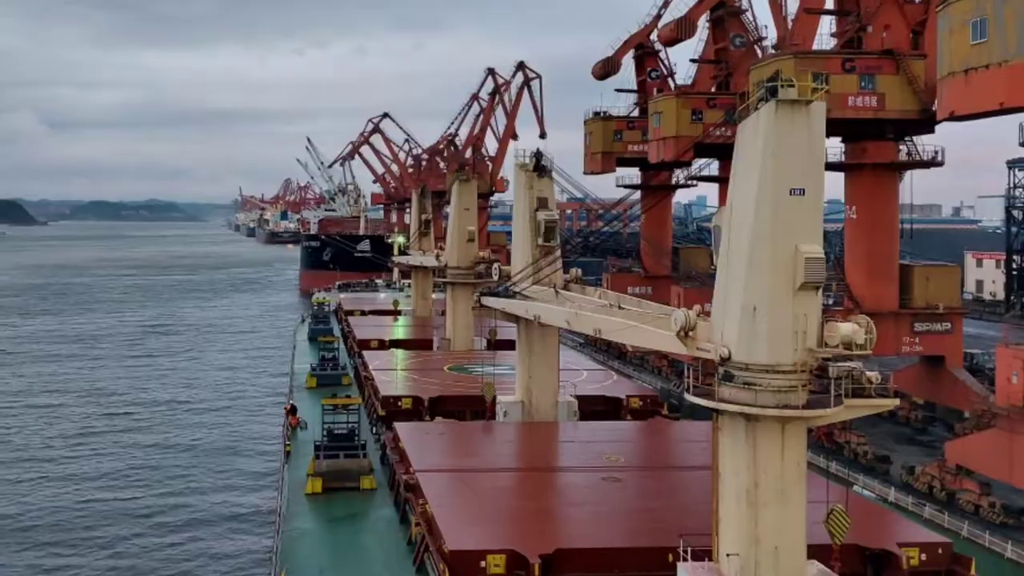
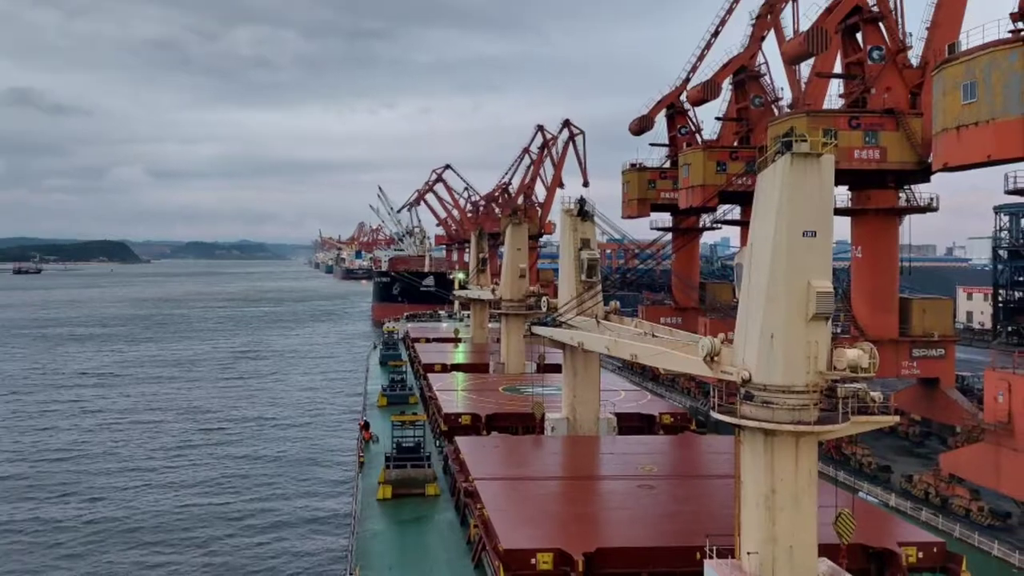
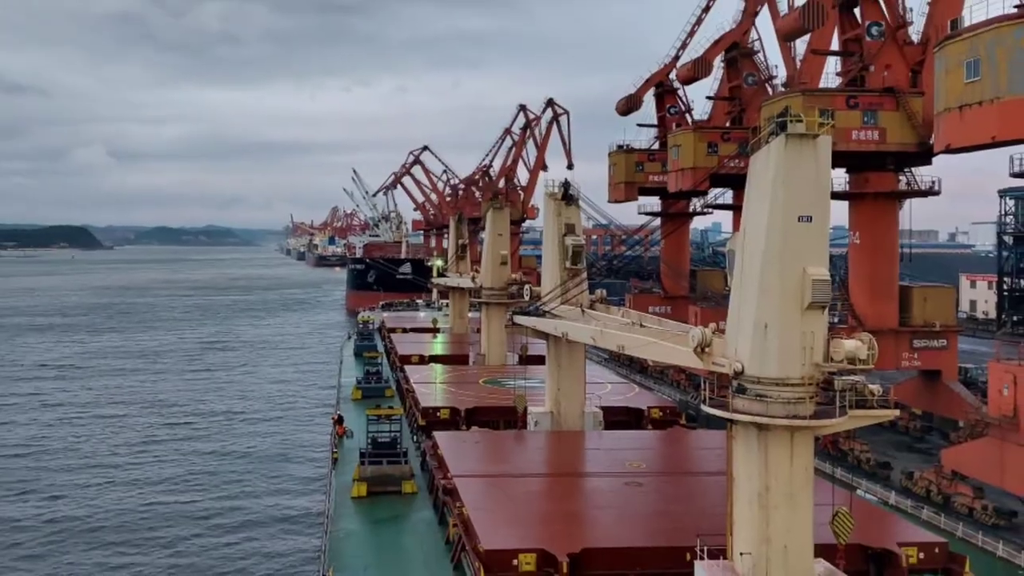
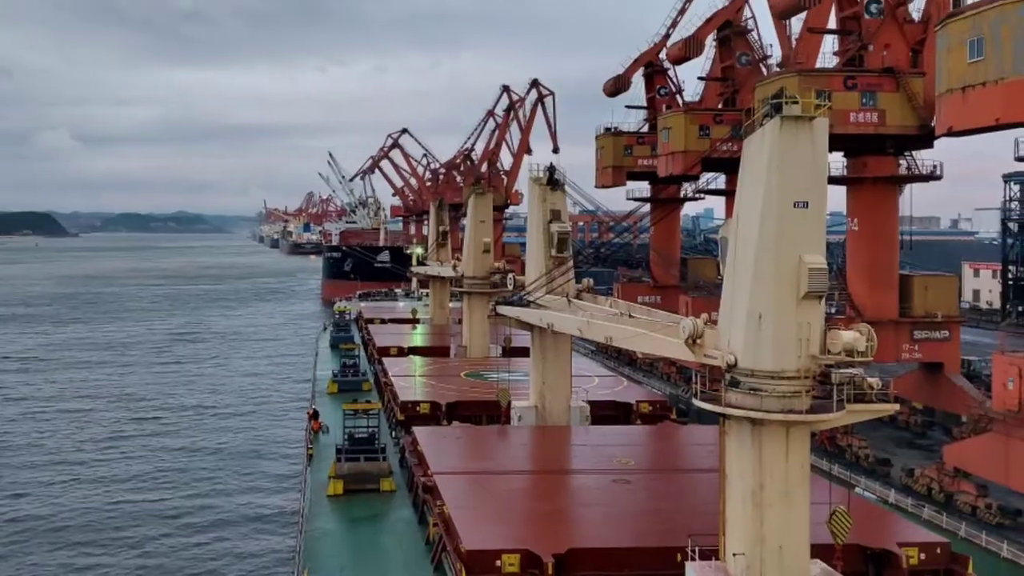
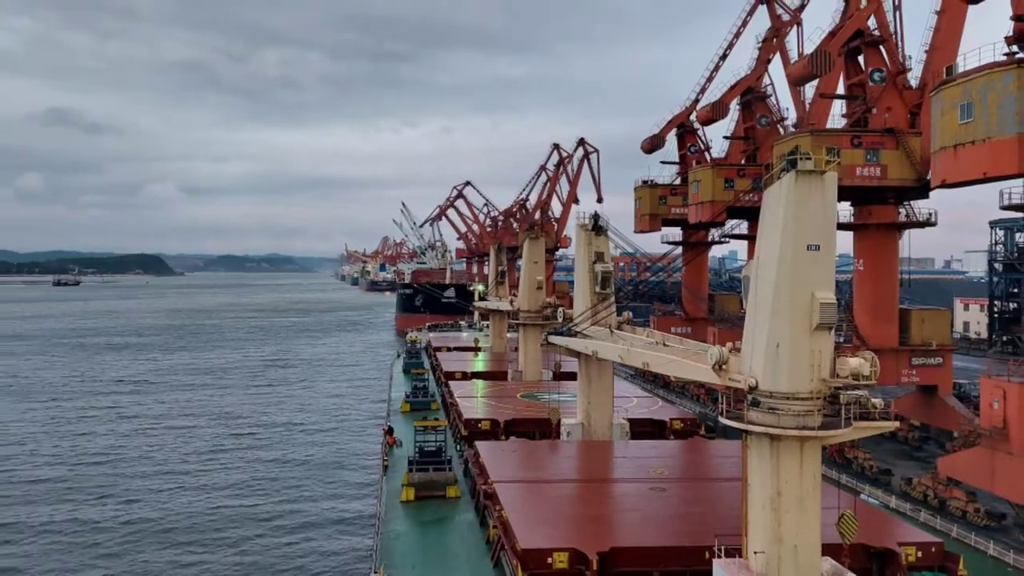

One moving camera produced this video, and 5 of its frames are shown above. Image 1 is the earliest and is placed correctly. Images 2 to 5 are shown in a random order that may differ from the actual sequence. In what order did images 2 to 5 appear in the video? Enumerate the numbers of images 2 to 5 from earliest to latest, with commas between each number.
4, 3, 2, 5
